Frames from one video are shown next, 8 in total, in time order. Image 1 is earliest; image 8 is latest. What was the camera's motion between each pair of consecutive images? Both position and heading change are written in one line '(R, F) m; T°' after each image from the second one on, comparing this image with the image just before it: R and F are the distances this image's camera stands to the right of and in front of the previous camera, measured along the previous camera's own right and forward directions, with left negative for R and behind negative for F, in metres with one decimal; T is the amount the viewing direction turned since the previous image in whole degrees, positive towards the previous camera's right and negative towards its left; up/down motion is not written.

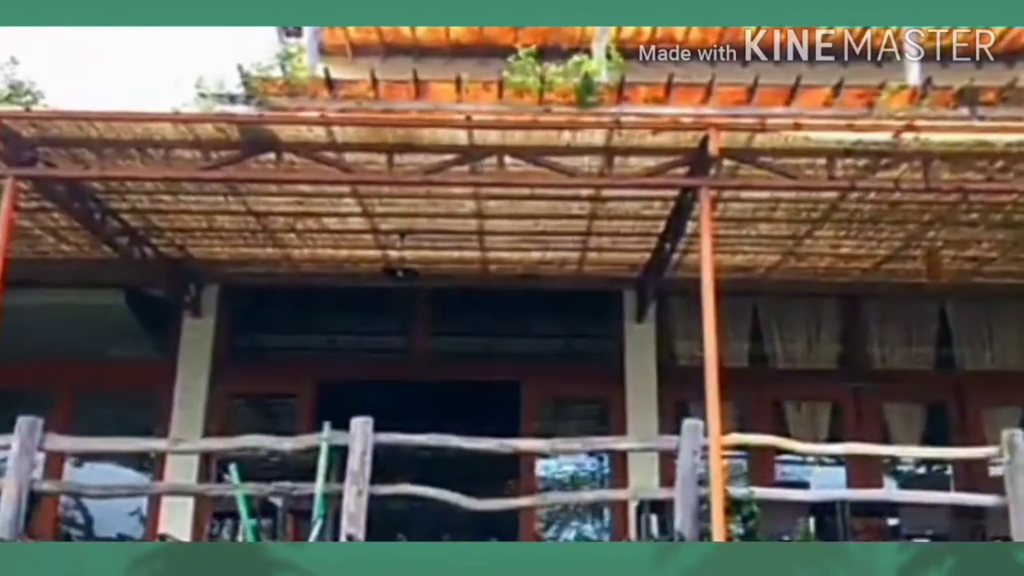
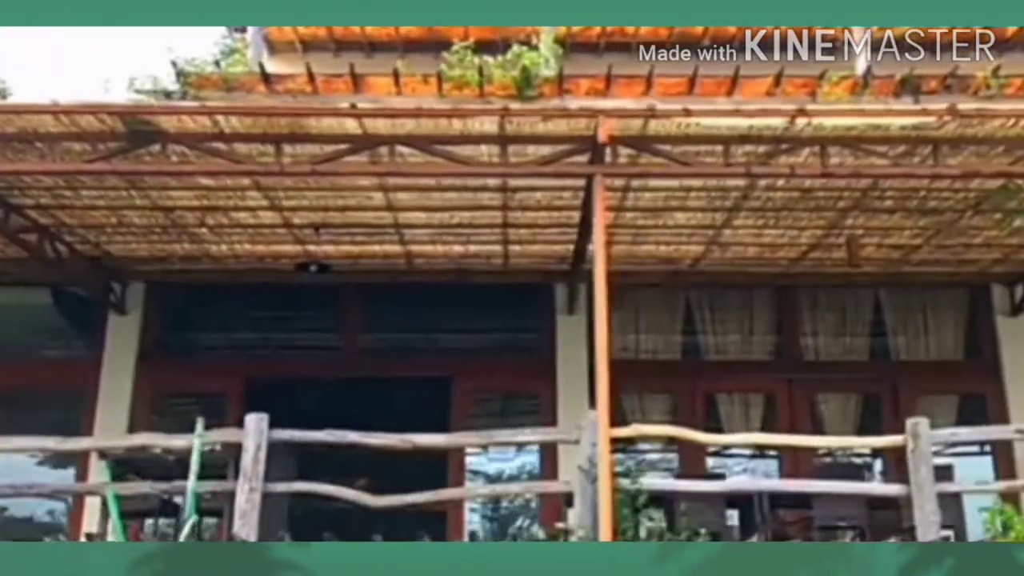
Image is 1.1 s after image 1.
(+0.5, +0.1) m; 0°
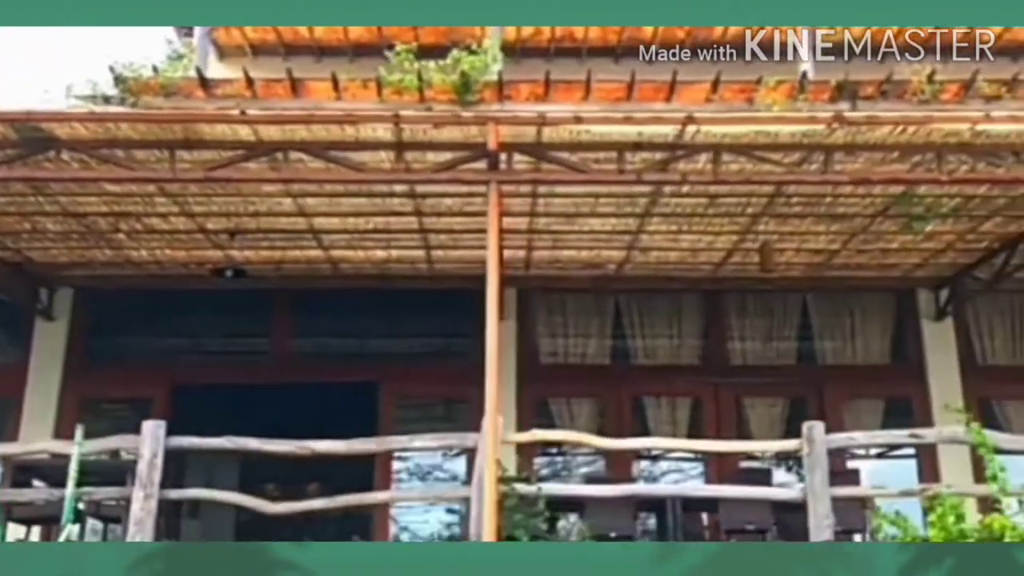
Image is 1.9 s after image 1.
(+0.4, 0.0) m; +1°
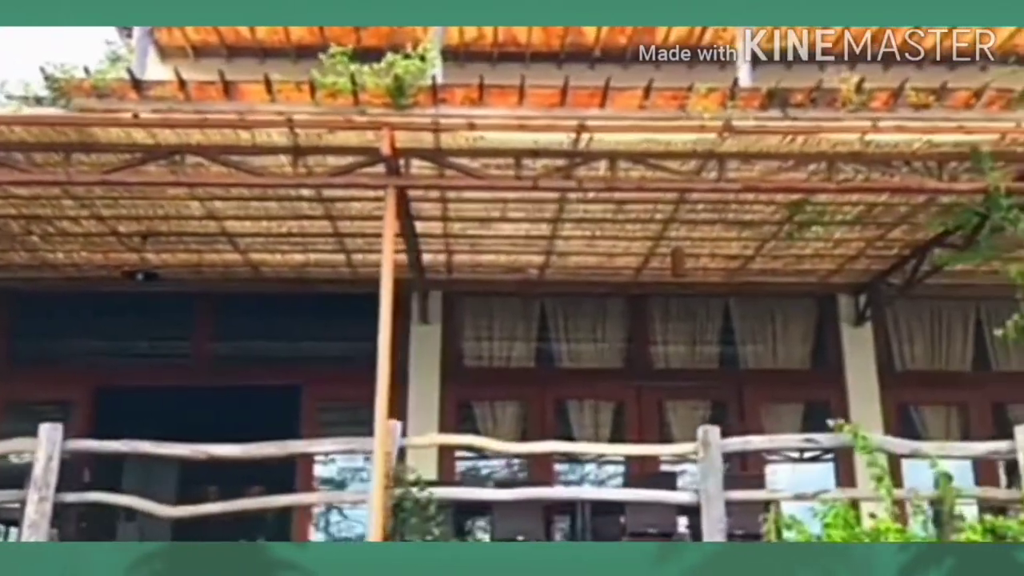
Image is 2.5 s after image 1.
(+0.4, 0.0) m; +1°
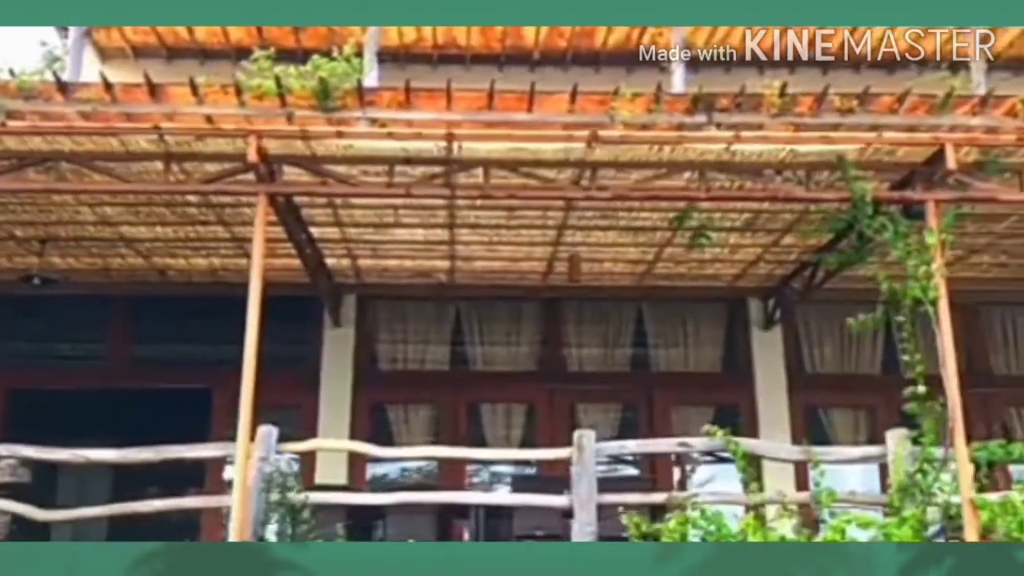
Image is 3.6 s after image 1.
(+0.5, -0.1) m; +1°
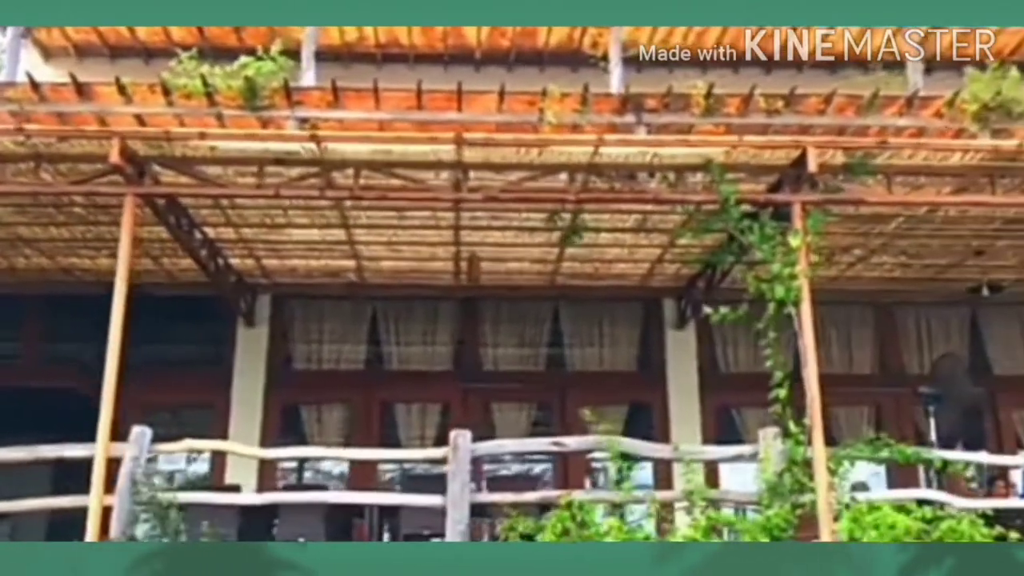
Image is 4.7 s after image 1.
(+0.6, 0.0) m; +1°
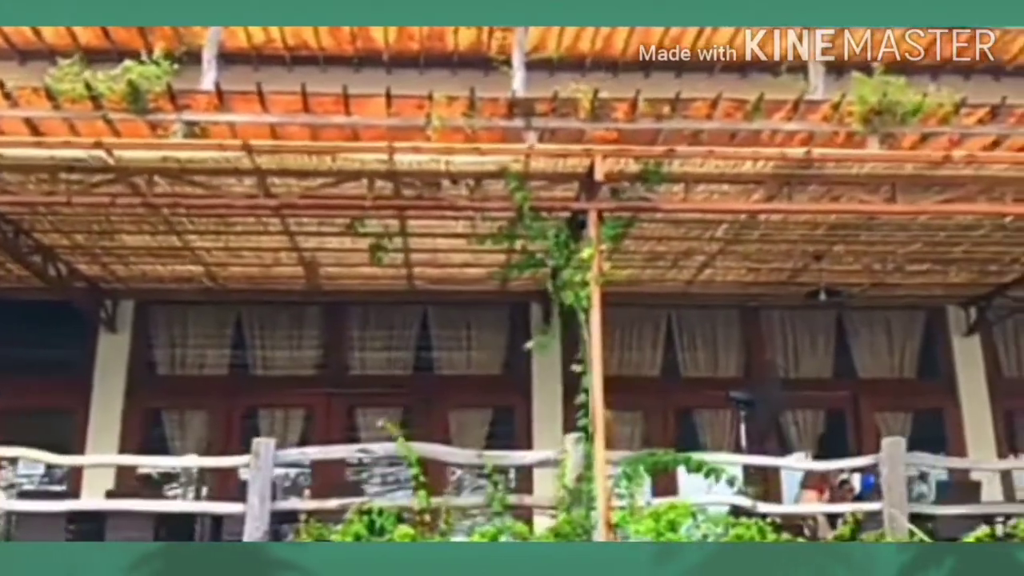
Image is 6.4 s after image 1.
(+0.9, 0.0) m; +1°
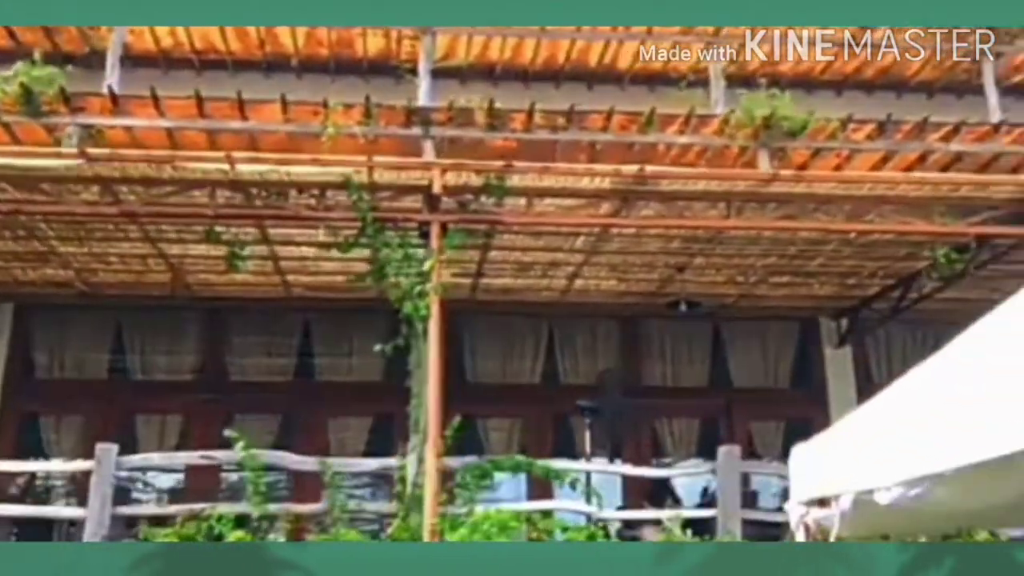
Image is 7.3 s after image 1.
(+0.6, -0.1) m; +2°
